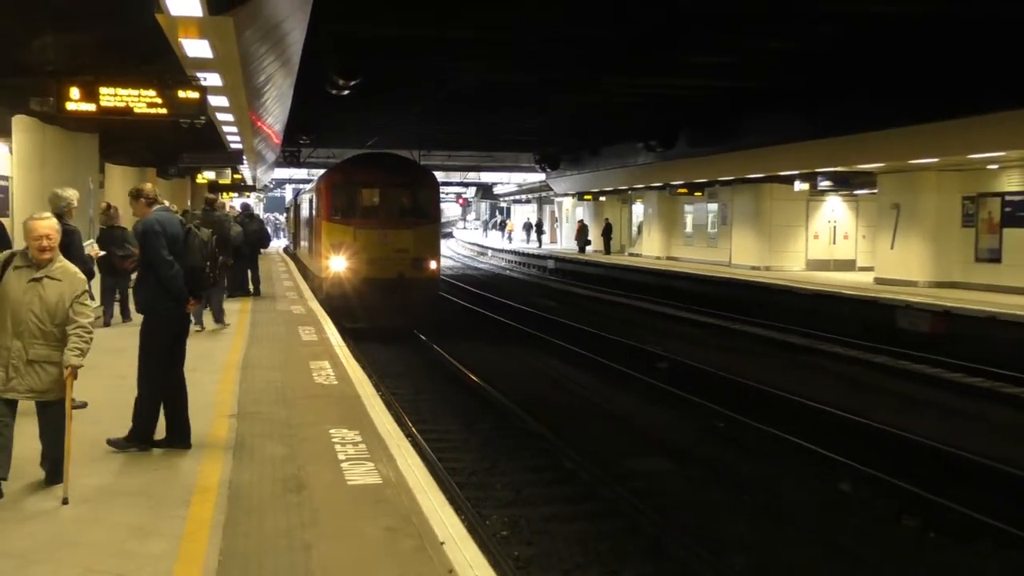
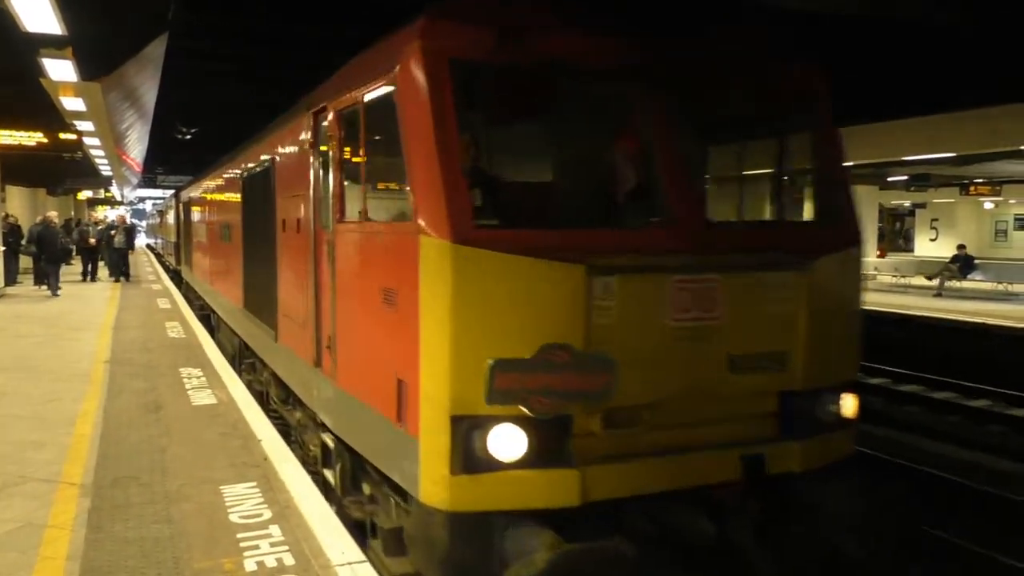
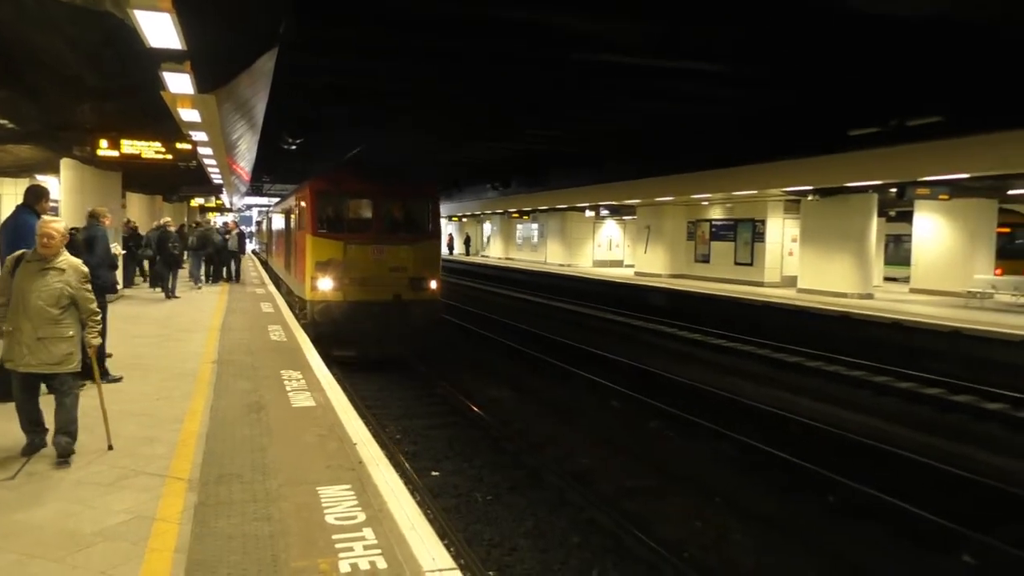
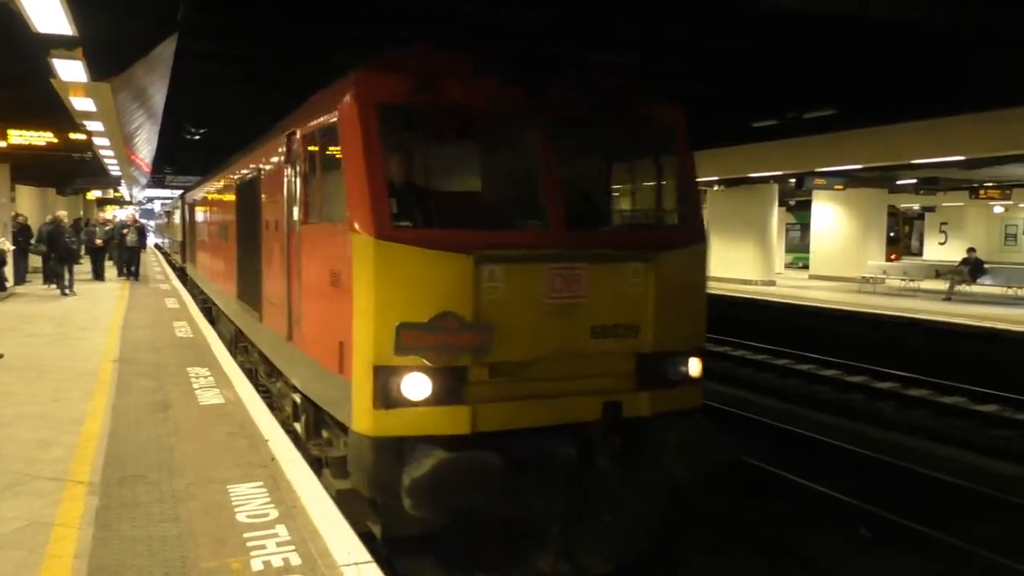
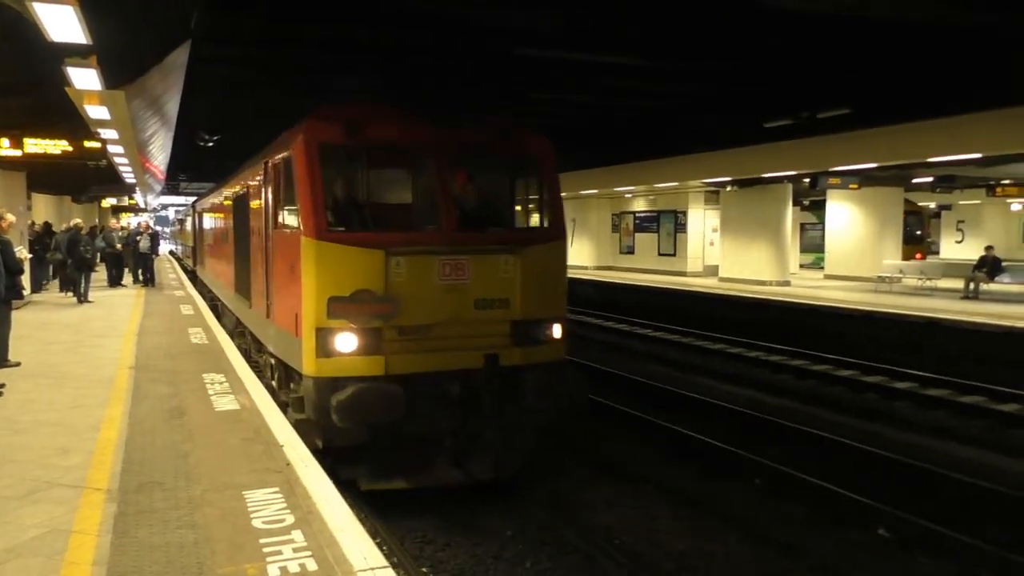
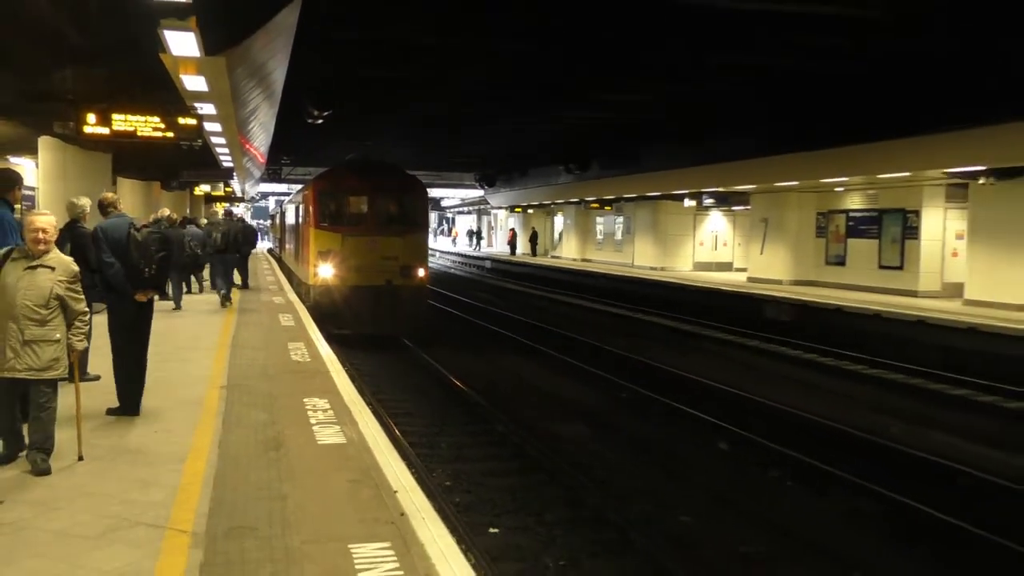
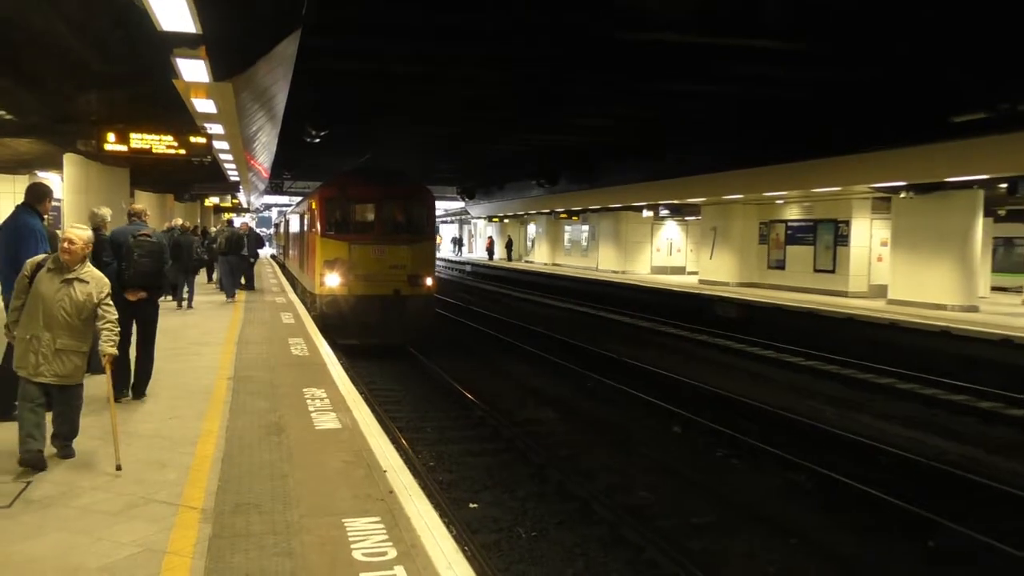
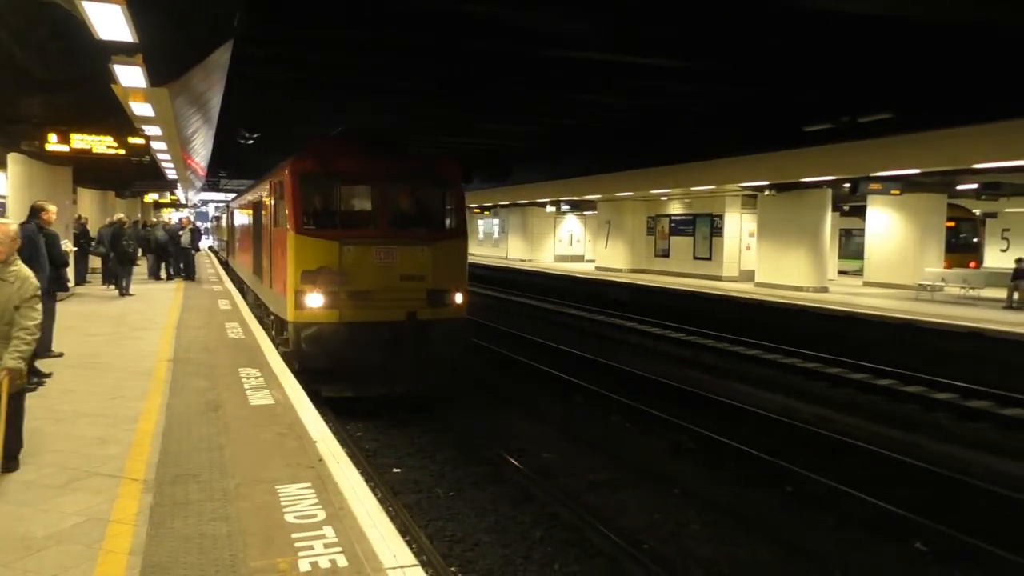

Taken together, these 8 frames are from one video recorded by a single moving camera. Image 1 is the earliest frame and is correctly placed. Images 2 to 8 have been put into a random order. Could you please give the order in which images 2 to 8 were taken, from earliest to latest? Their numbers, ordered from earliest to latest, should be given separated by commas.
6, 7, 3, 8, 5, 4, 2
